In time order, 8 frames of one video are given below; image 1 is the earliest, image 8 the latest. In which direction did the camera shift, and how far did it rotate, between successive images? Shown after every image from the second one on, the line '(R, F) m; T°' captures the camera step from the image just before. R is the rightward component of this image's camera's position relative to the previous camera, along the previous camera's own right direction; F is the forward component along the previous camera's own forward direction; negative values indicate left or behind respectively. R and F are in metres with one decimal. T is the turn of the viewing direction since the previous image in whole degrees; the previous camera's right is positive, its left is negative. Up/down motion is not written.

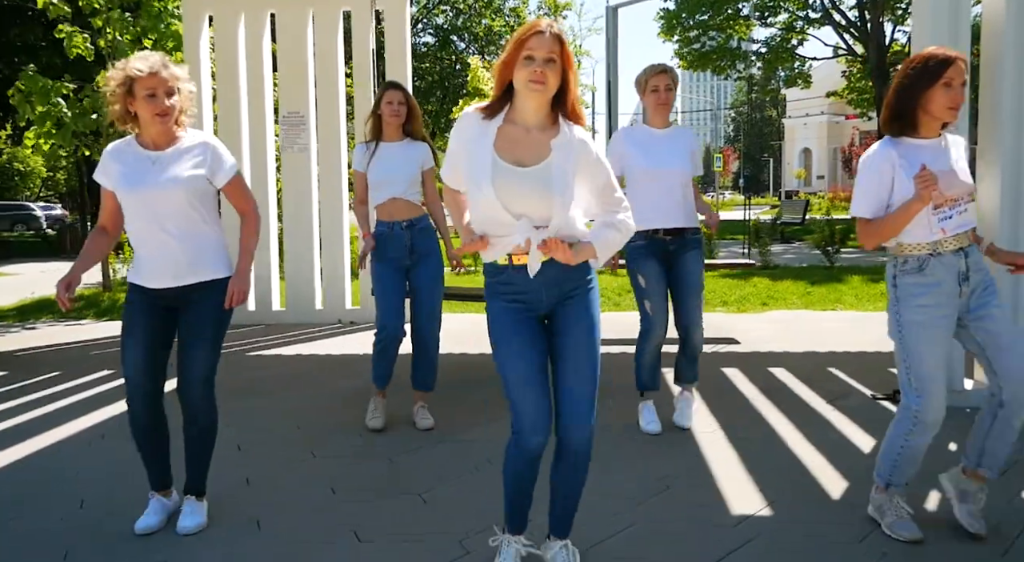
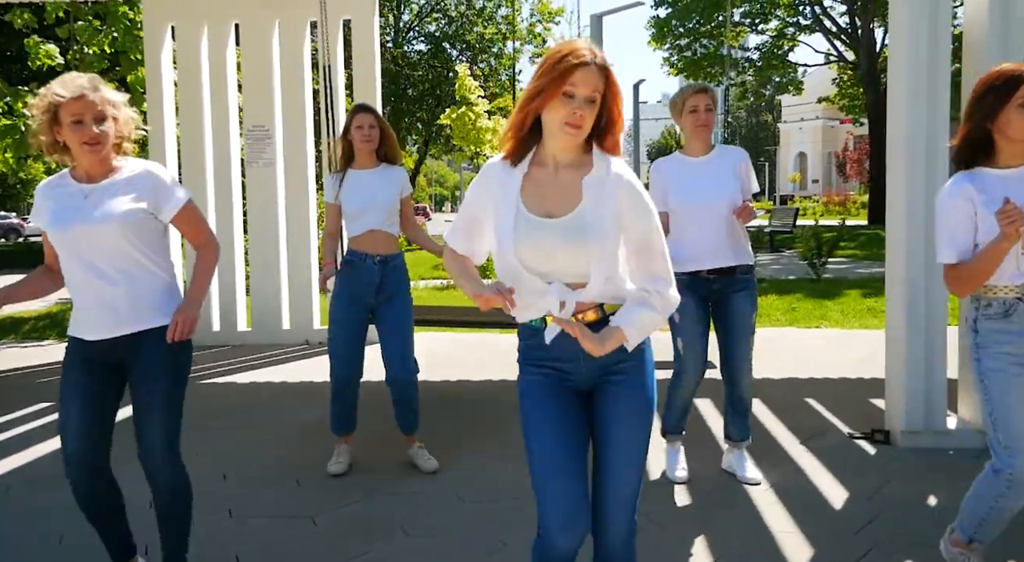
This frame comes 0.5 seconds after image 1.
(-0.1, +0.6) m; +2°
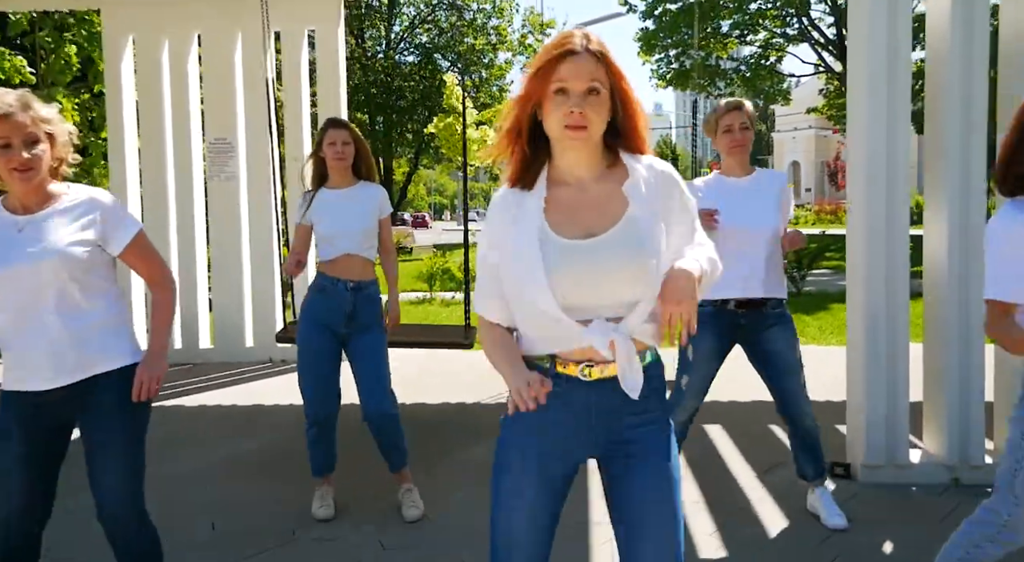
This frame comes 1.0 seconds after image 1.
(-0.1, +0.3) m; +1°
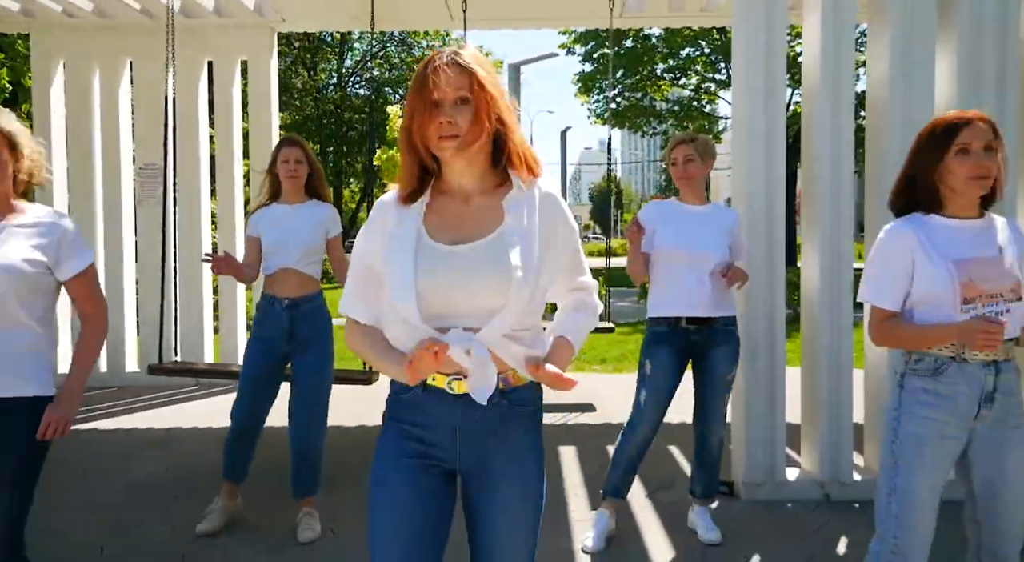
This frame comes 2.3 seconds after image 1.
(+0.2, -0.2) m; +4°
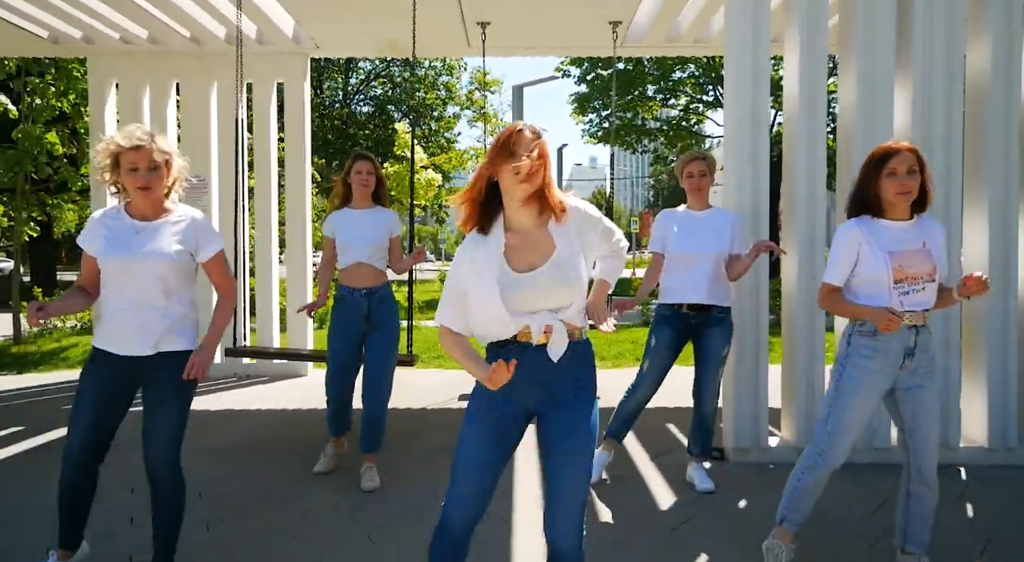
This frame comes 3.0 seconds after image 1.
(-0.2, -0.6) m; +1°
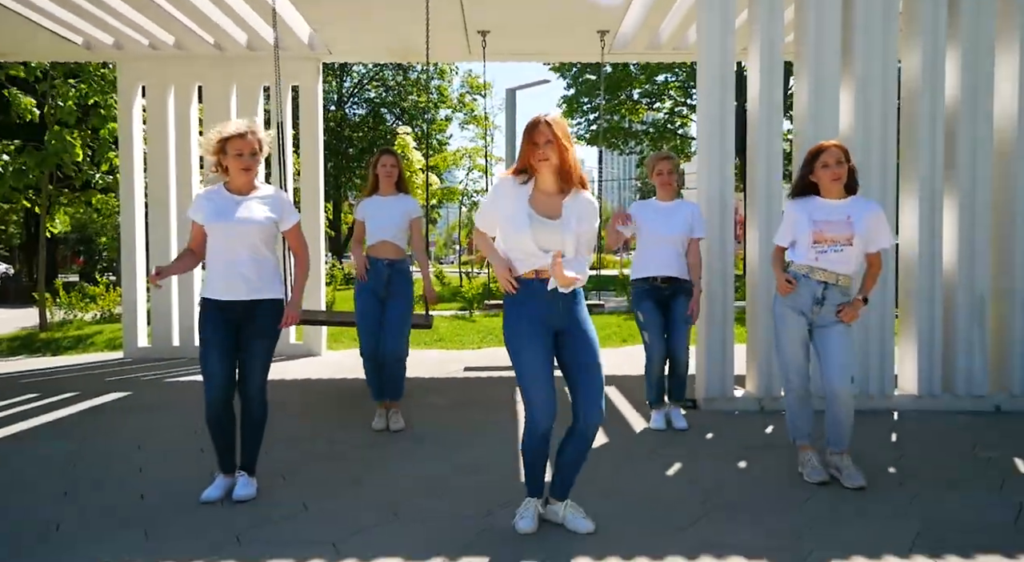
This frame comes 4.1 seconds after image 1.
(-0.1, -0.7) m; +1°
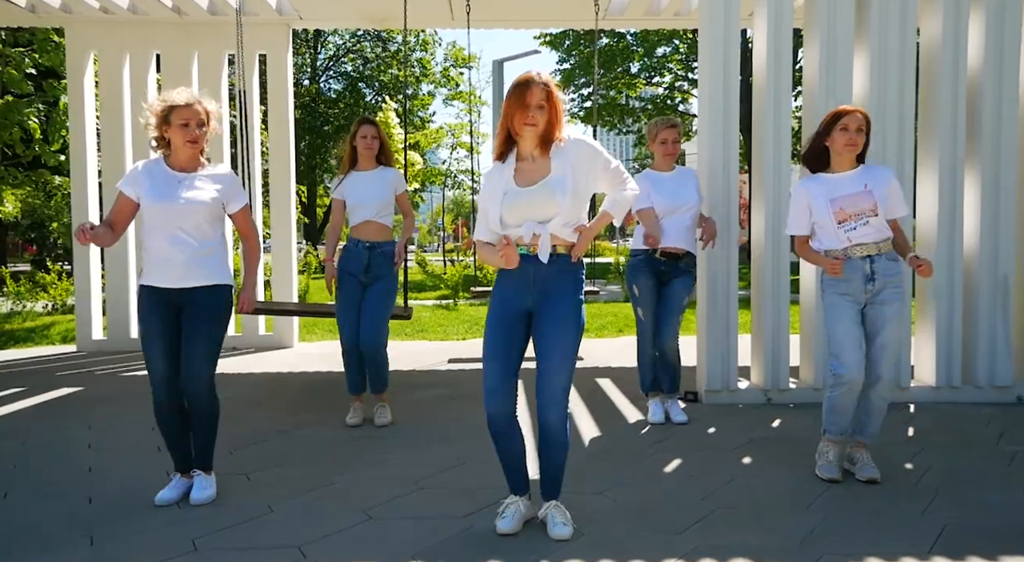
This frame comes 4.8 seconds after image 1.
(0.0, +0.4) m; +1°
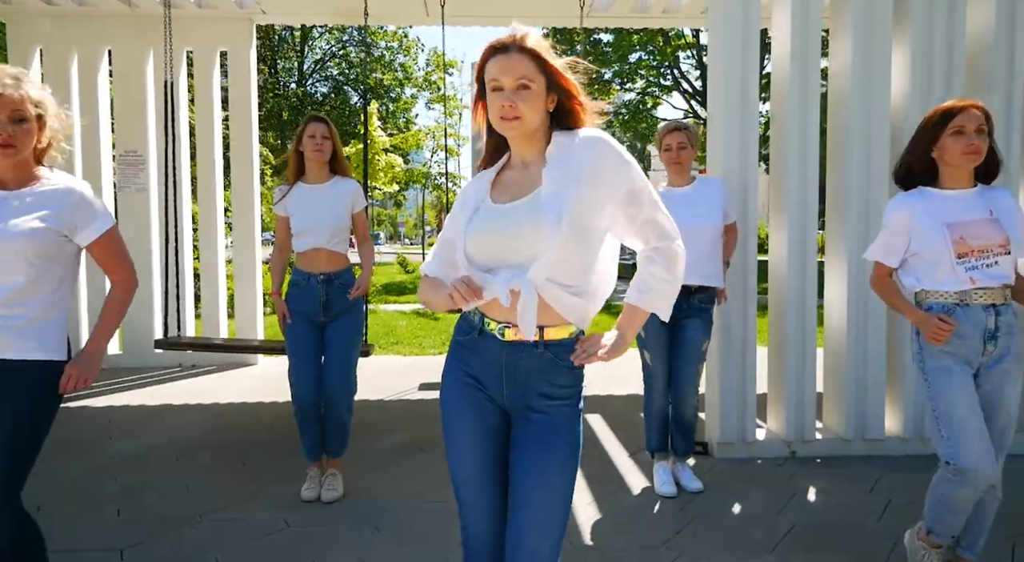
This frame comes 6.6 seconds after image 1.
(+0.1, +0.6) m; 0°
